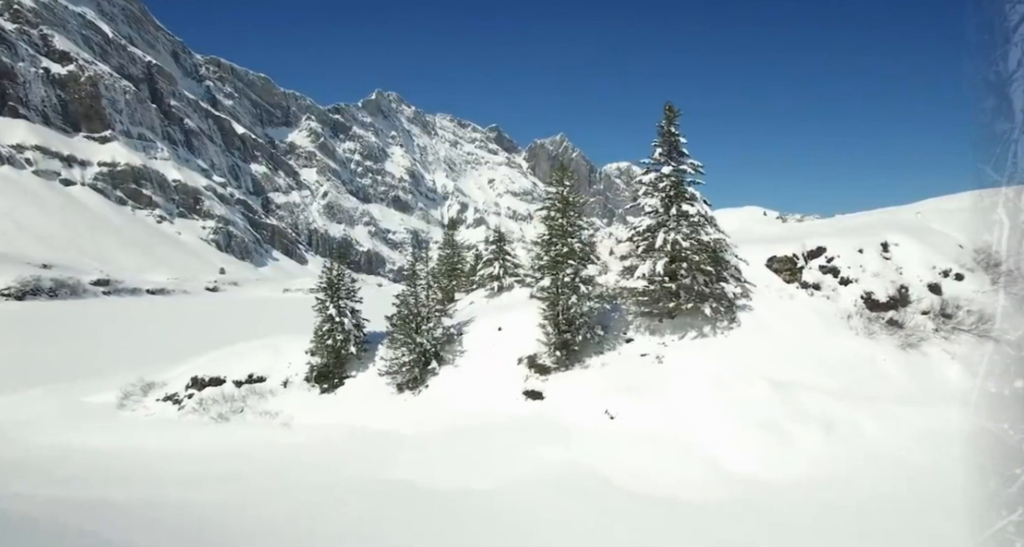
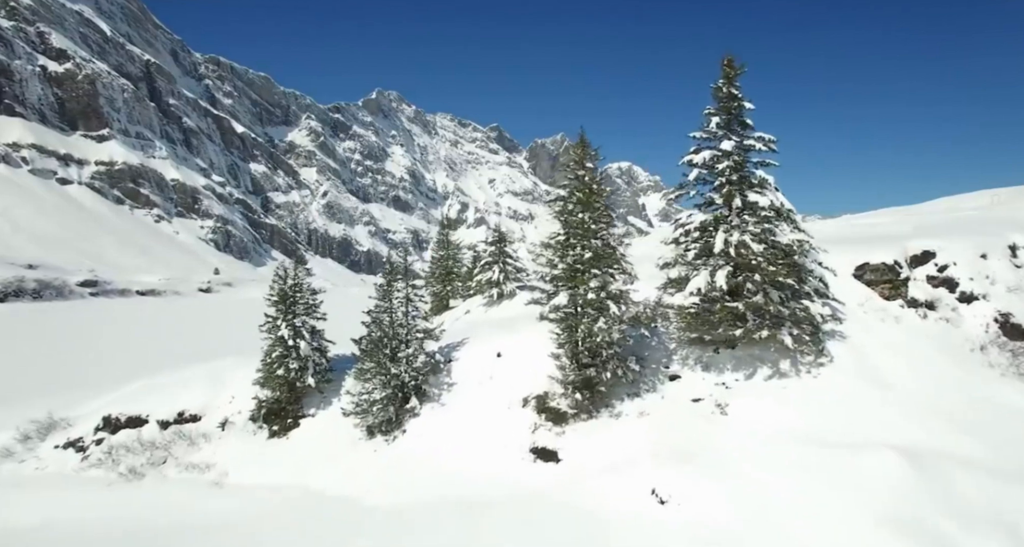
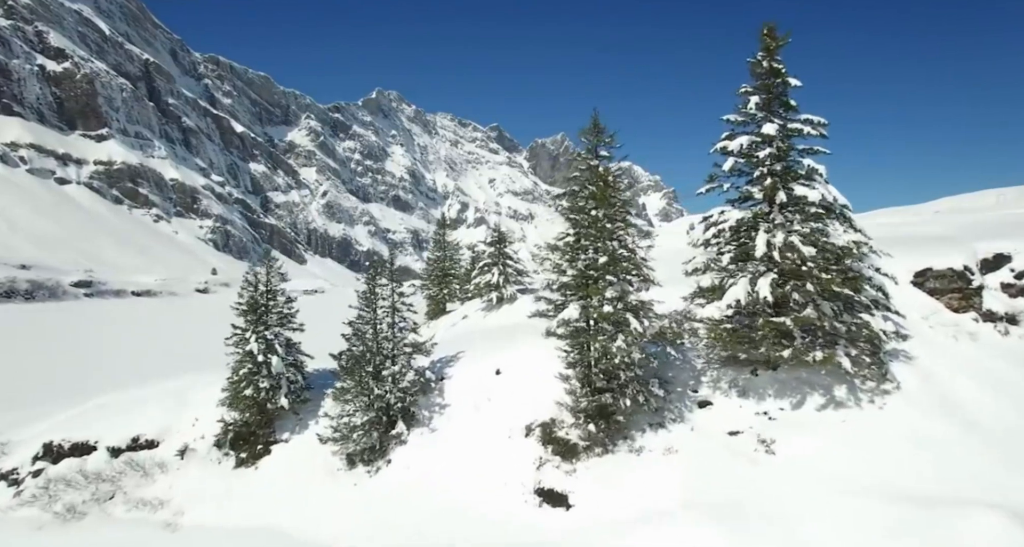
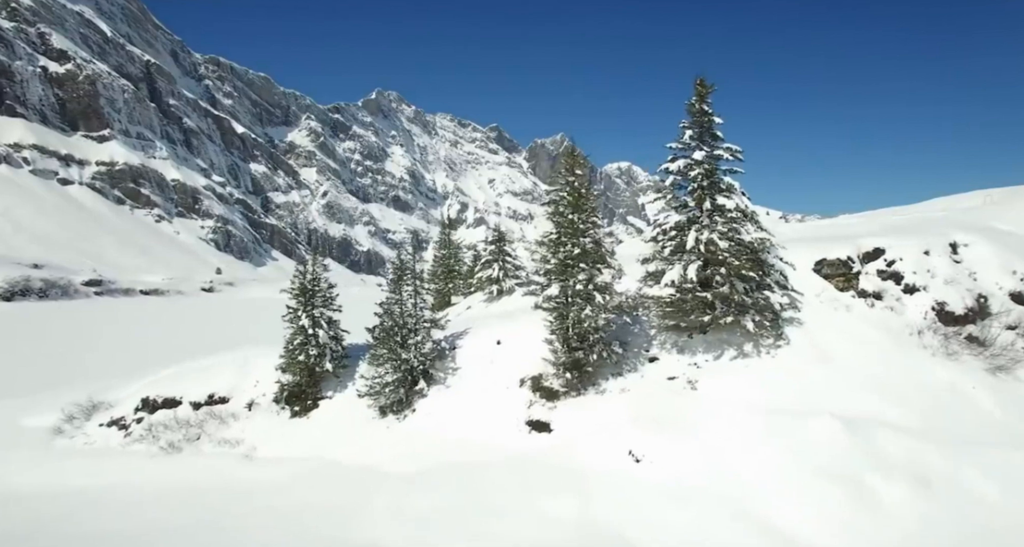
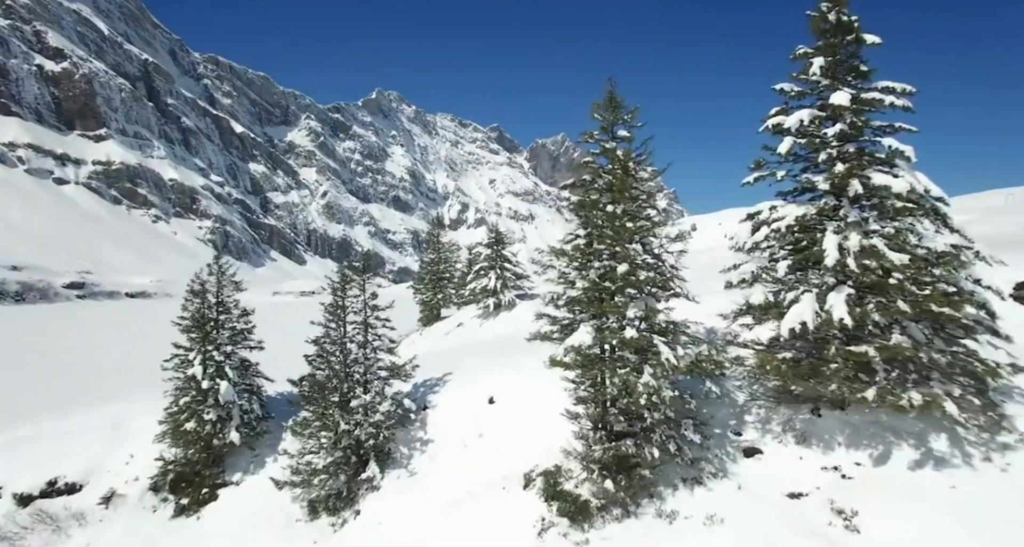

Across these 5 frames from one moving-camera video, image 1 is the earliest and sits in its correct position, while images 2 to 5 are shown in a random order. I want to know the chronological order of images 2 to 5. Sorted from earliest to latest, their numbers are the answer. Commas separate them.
4, 2, 3, 5
